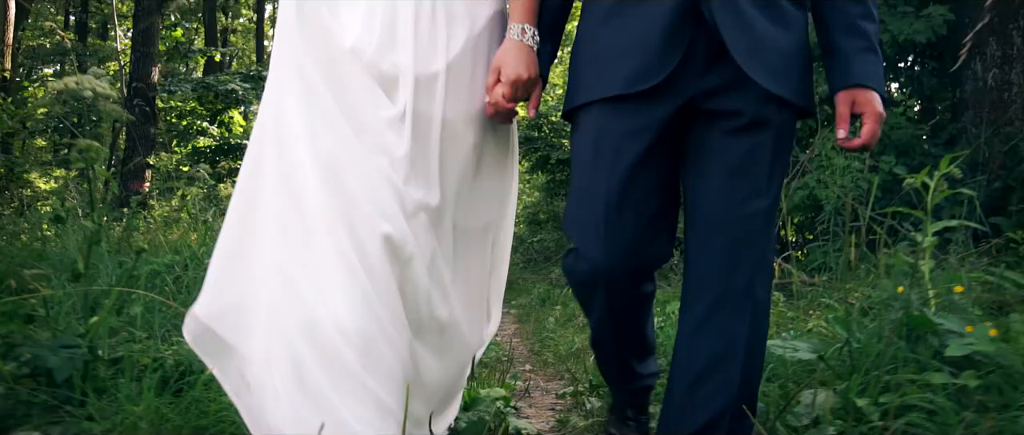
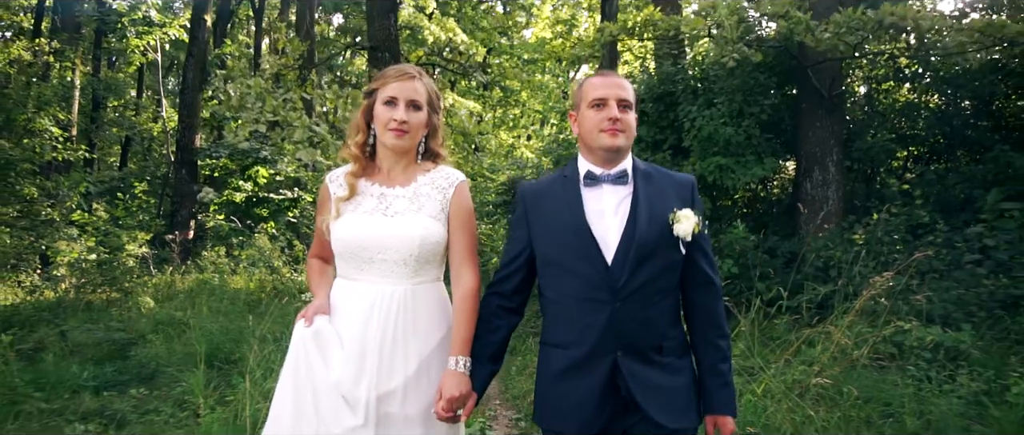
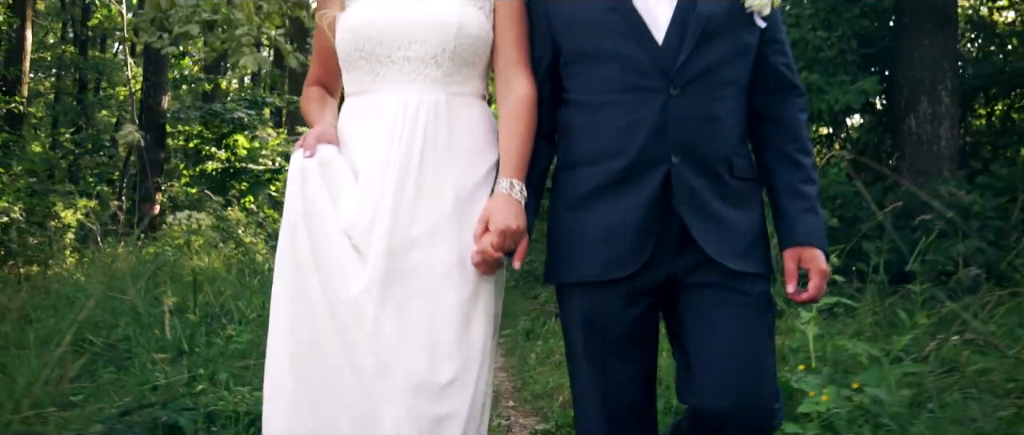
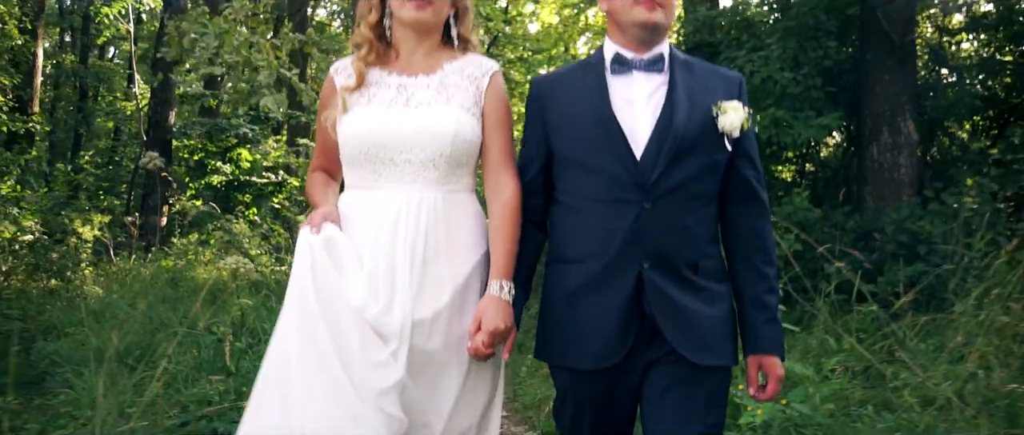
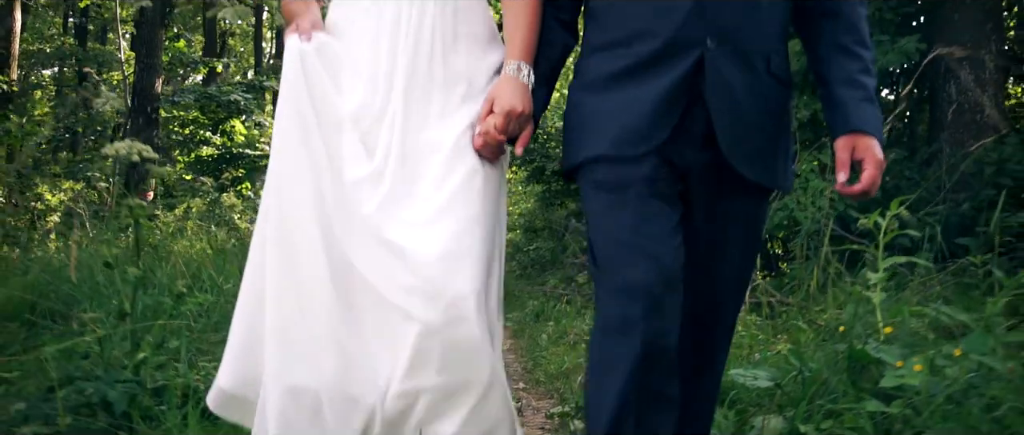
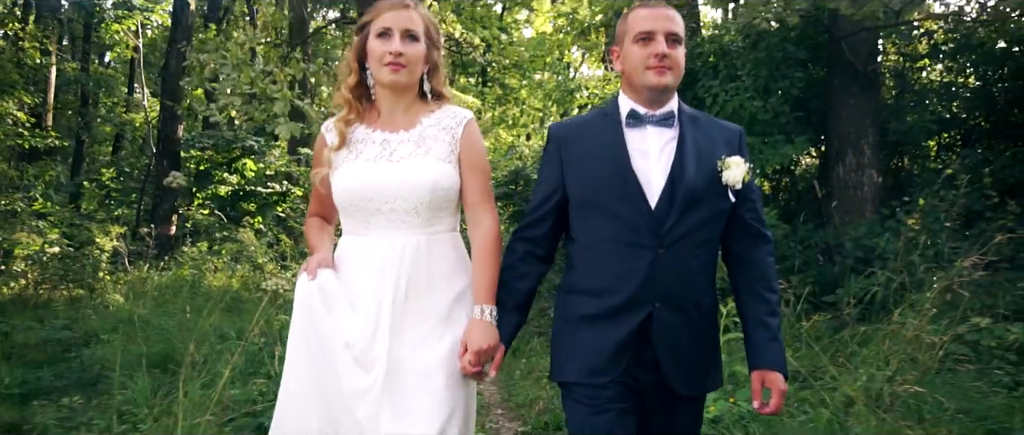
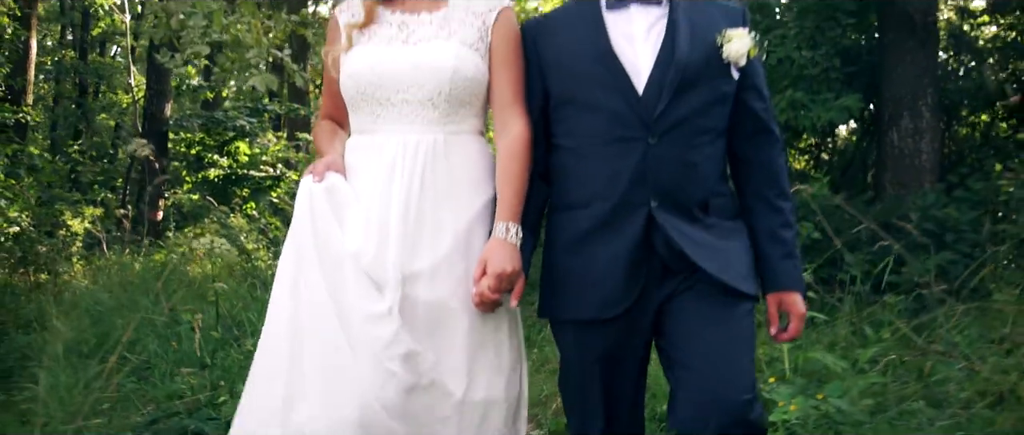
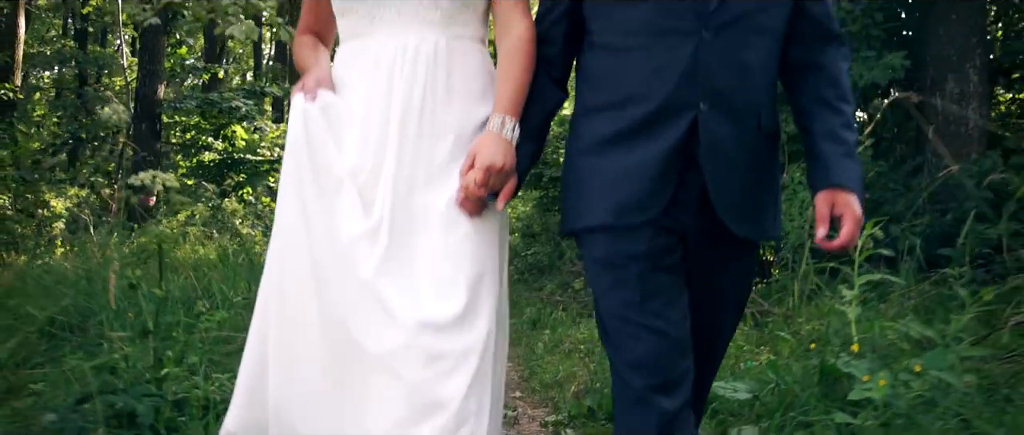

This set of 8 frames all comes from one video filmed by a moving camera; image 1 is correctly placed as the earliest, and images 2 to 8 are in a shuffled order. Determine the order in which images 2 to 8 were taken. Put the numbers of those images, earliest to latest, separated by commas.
5, 8, 3, 7, 4, 6, 2
